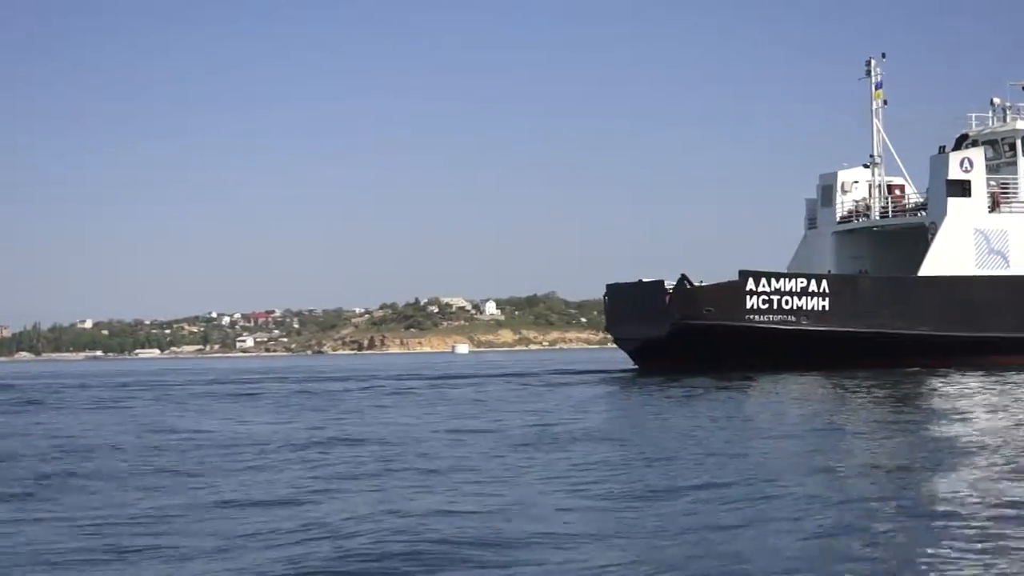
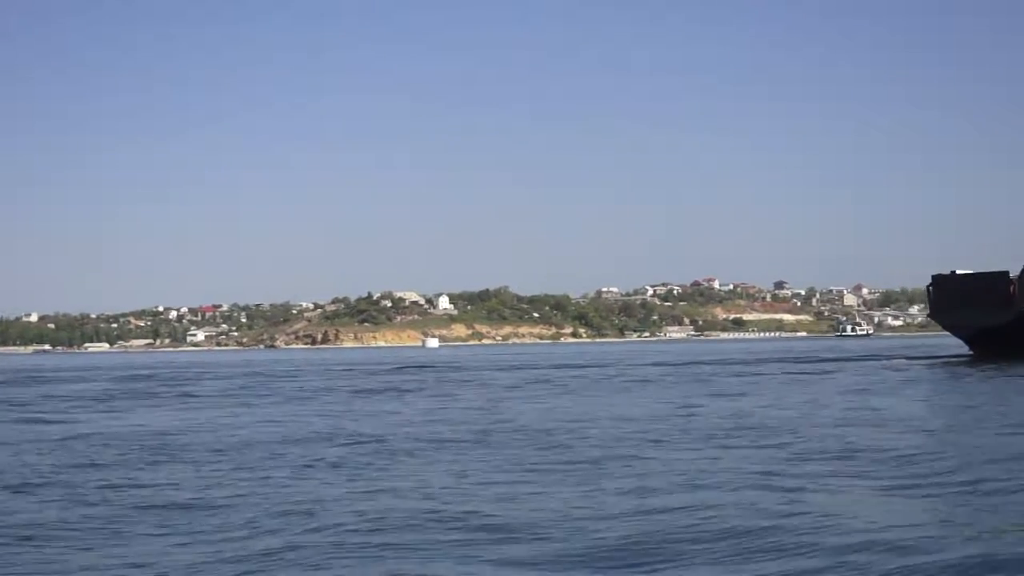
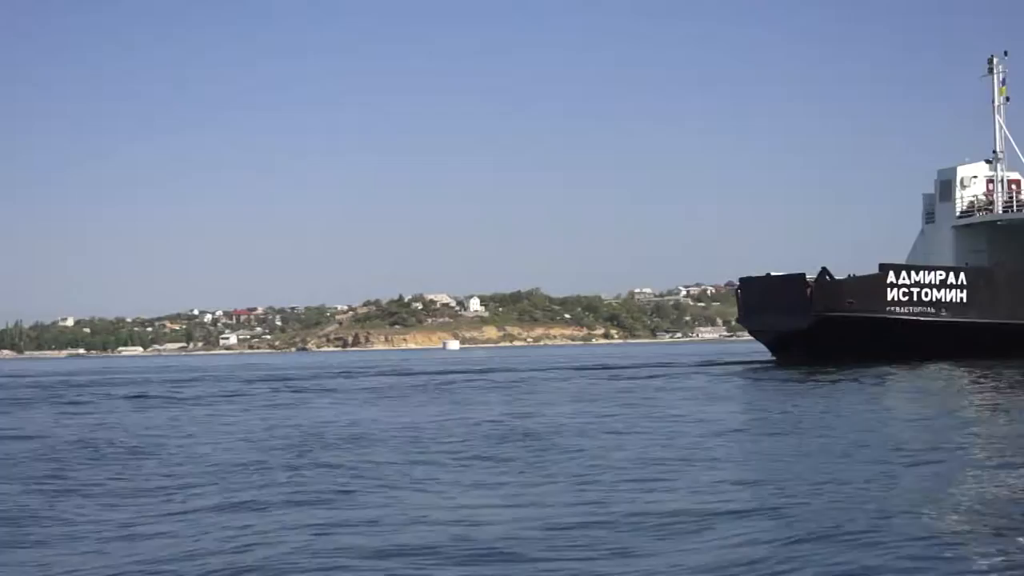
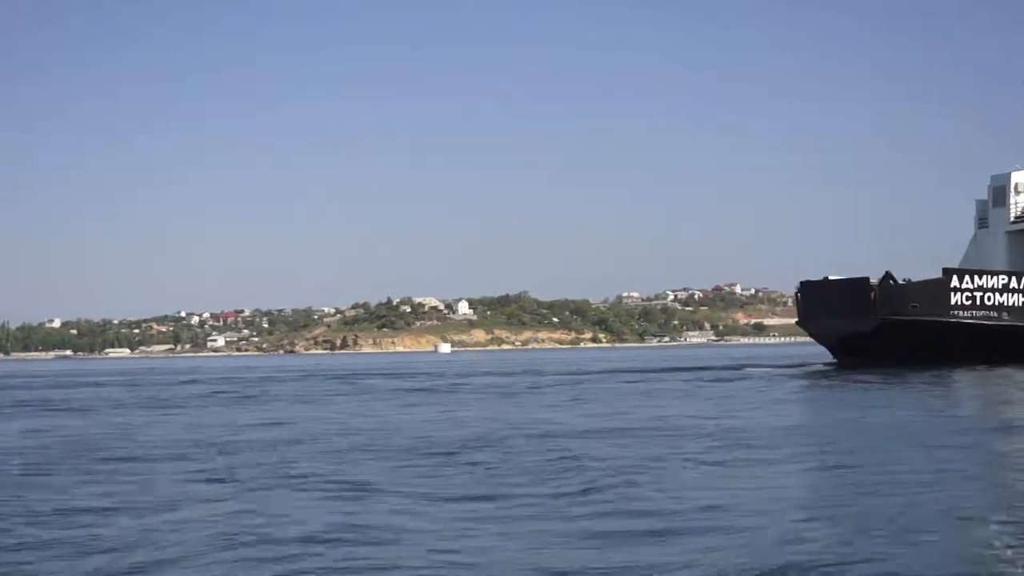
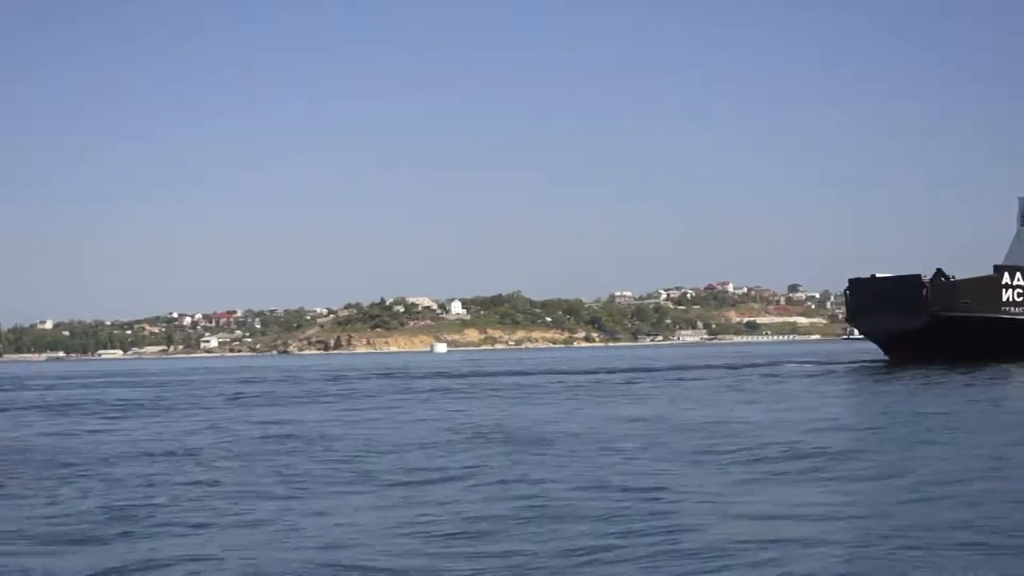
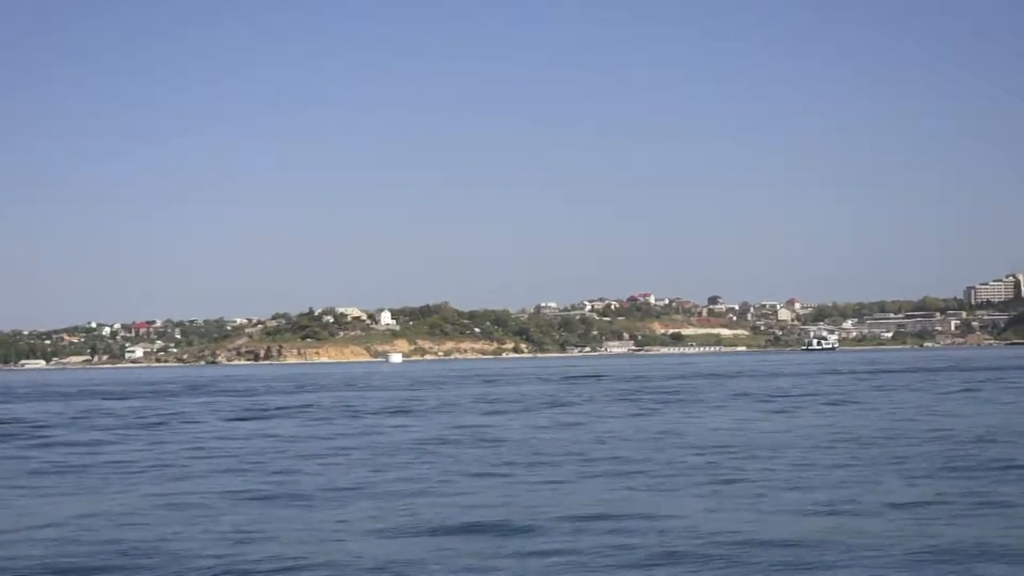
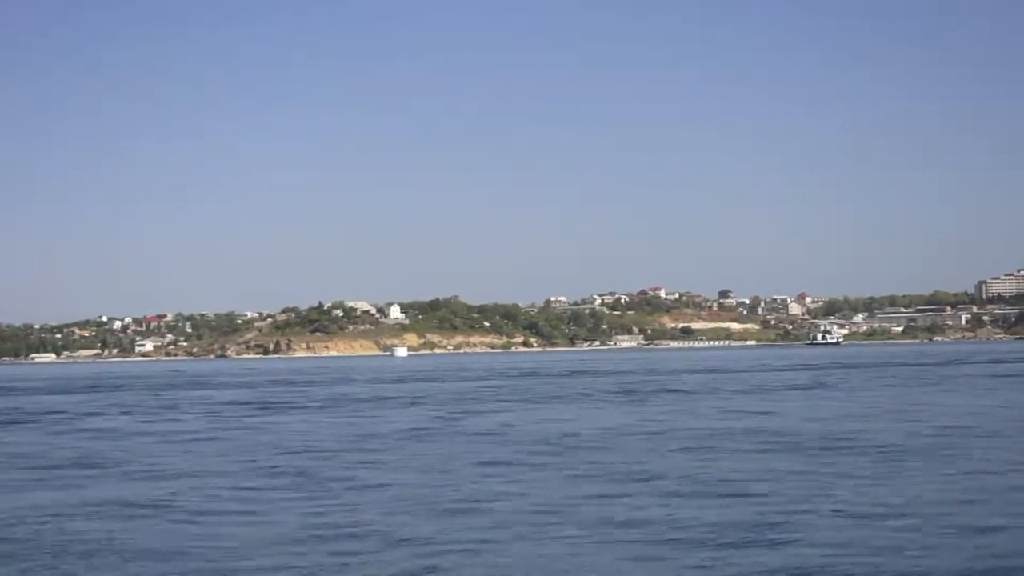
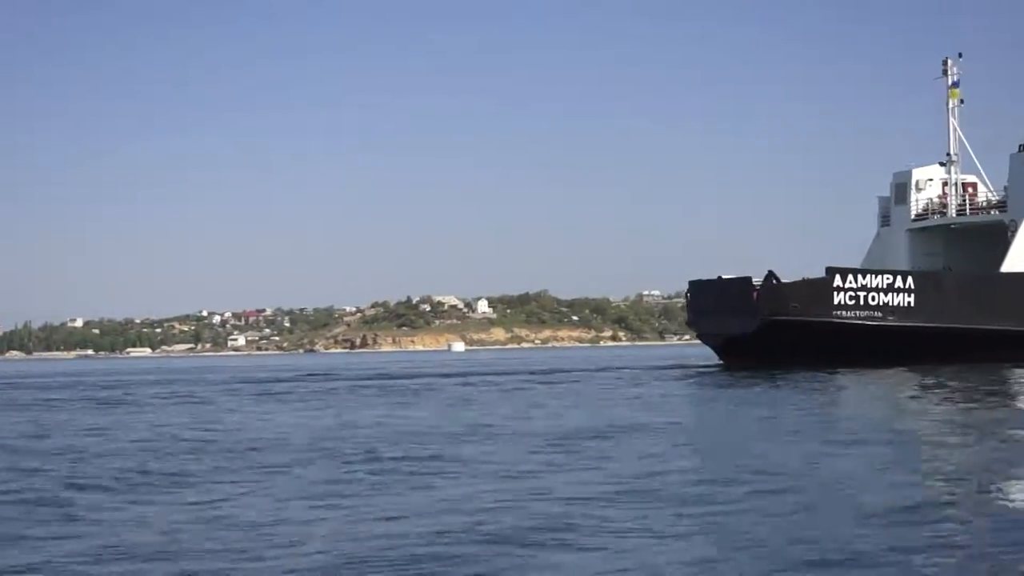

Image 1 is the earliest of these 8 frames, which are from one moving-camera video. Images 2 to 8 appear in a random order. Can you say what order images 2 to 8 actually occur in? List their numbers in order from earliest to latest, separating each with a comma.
8, 3, 4, 5, 2, 7, 6
